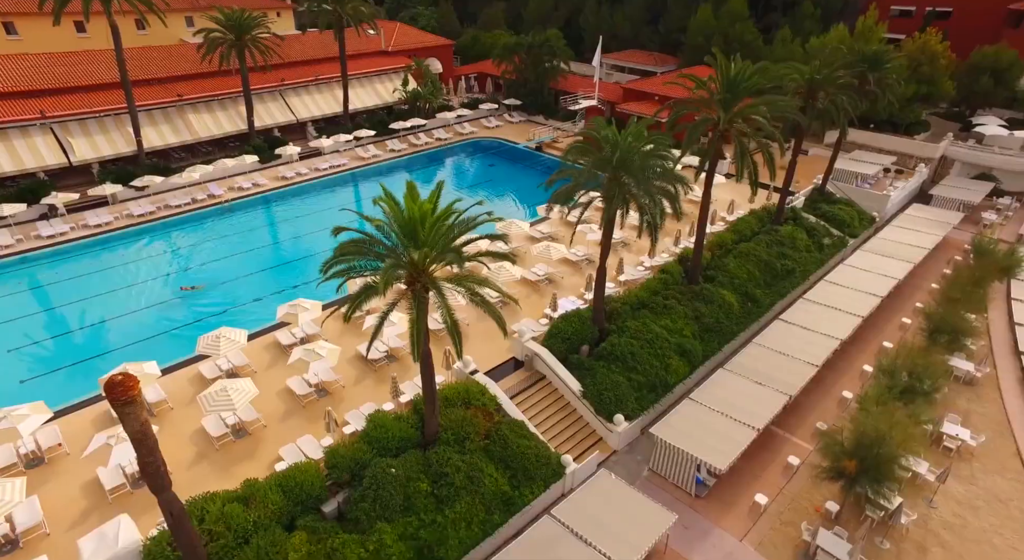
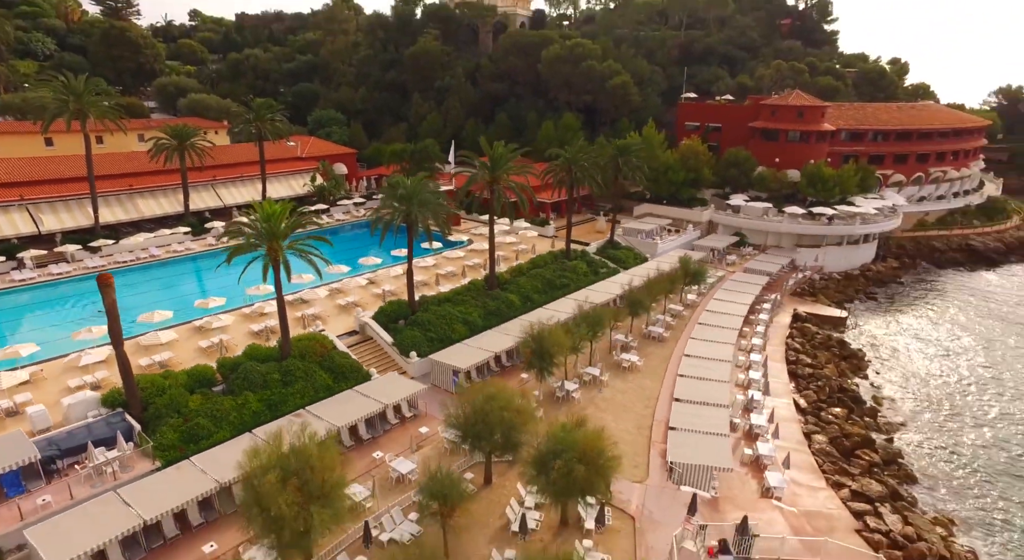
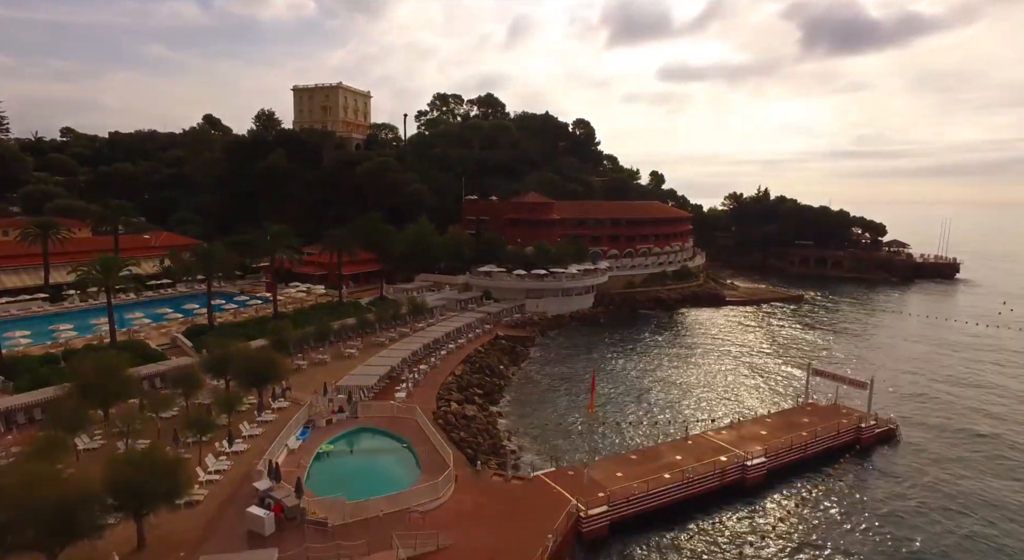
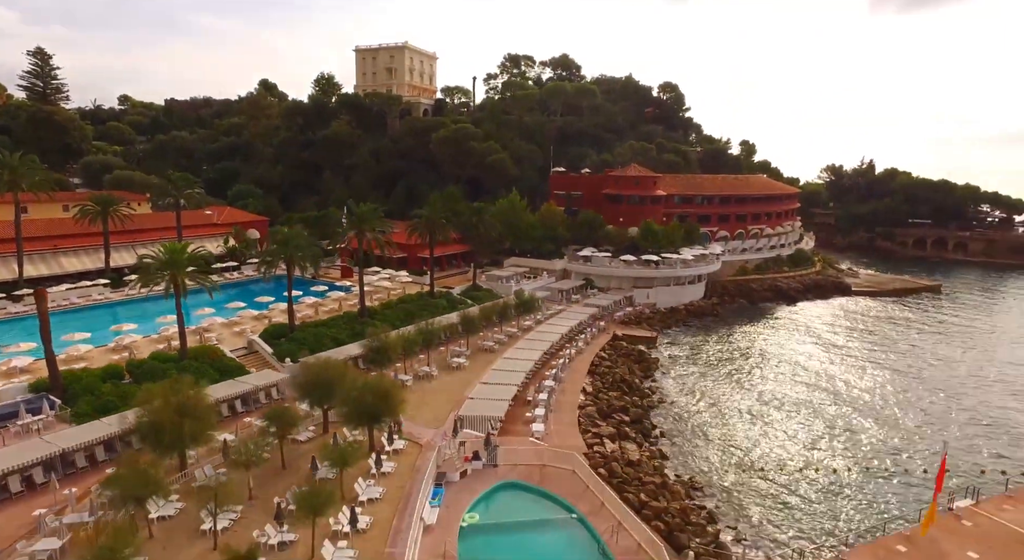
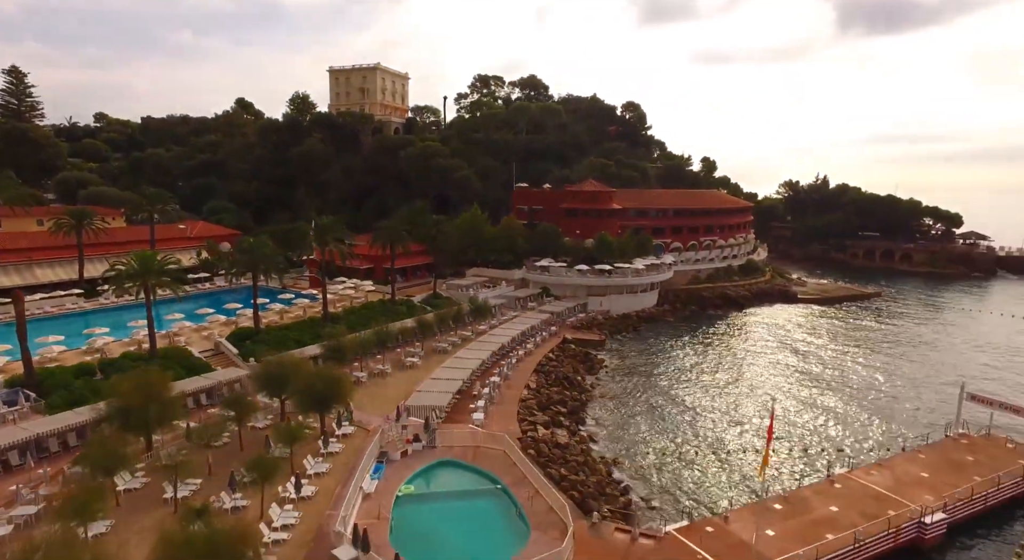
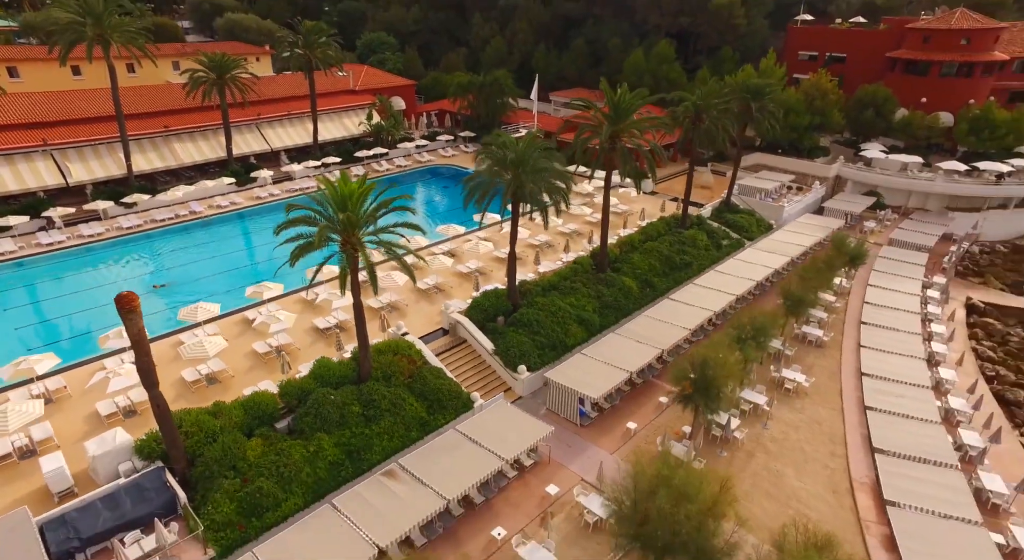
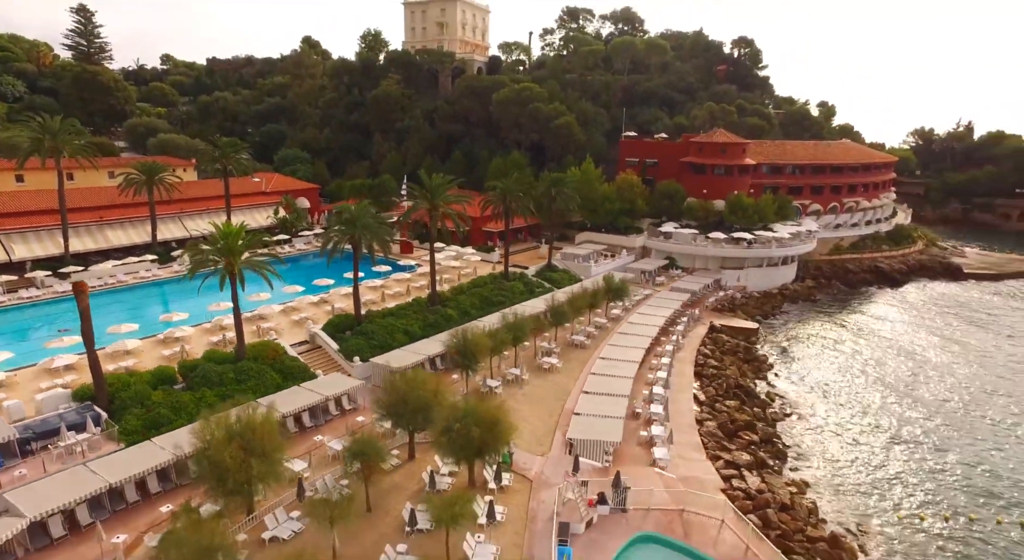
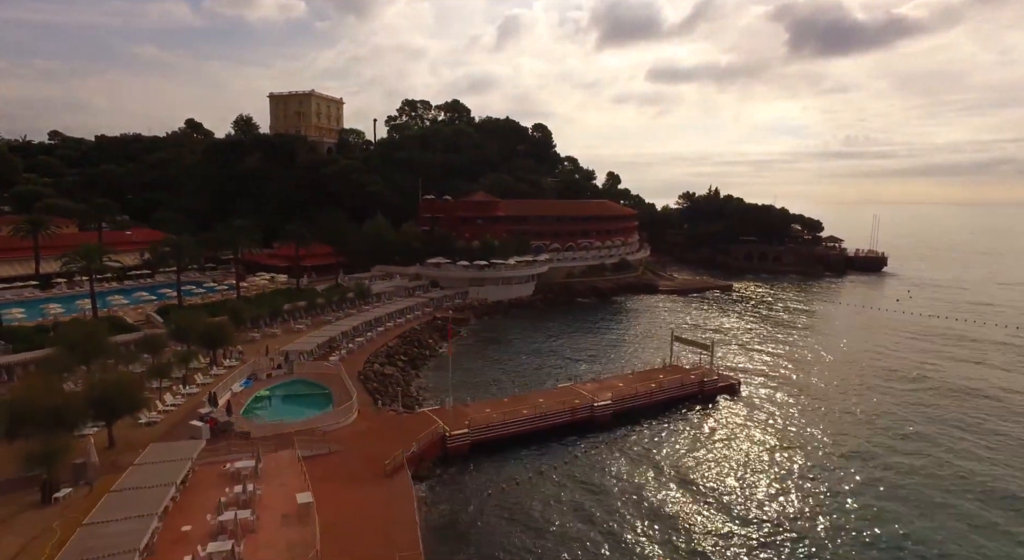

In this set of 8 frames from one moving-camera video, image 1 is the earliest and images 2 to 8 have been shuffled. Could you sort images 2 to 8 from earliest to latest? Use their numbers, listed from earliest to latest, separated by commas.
6, 2, 7, 4, 5, 3, 8
